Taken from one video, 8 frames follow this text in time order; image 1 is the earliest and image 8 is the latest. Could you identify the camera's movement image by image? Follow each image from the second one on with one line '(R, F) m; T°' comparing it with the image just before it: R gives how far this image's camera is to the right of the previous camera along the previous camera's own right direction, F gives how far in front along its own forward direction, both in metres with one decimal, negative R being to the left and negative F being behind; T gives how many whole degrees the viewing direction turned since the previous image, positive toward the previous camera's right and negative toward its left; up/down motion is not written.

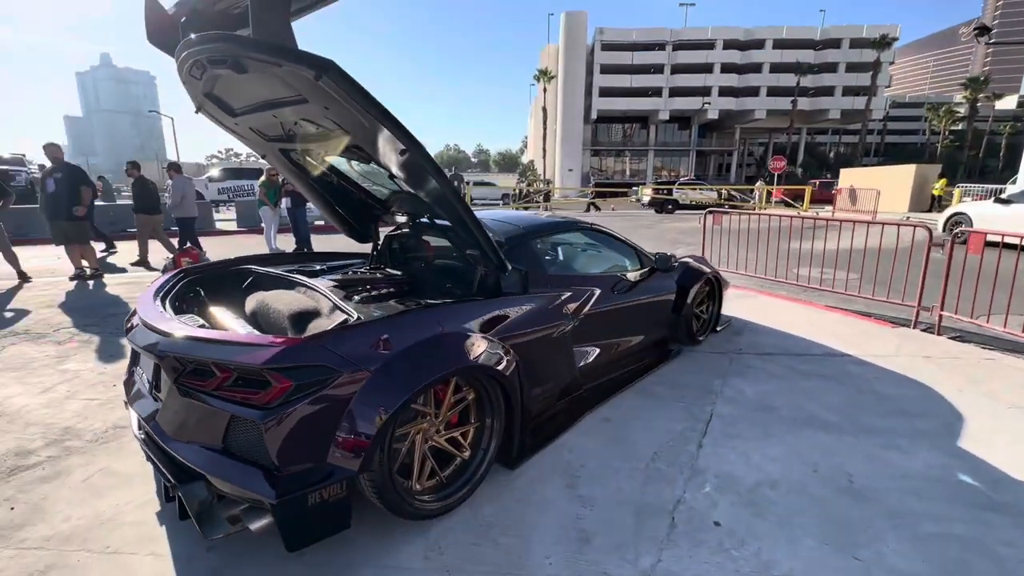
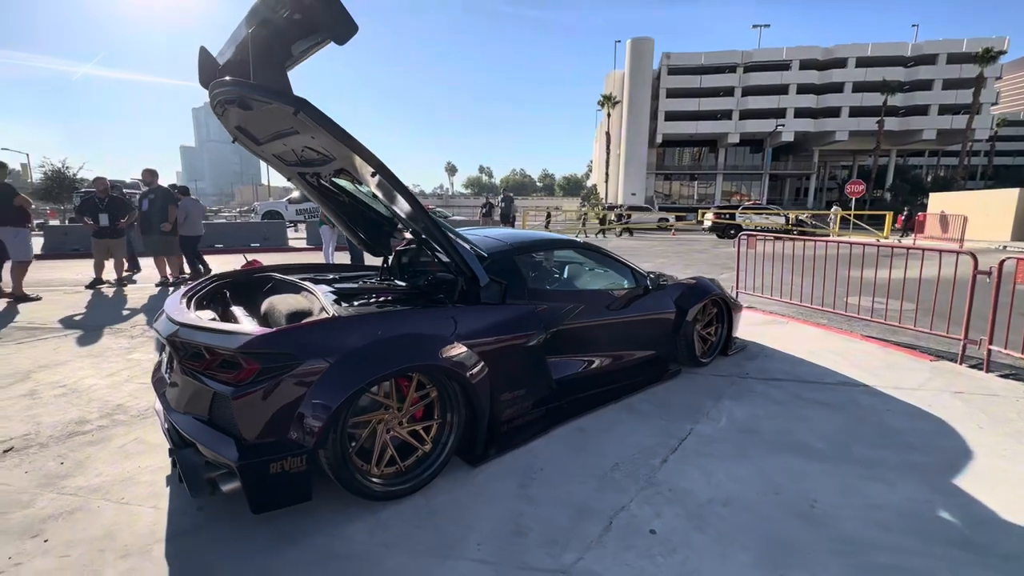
(+0.5, -0.2) m; -8°
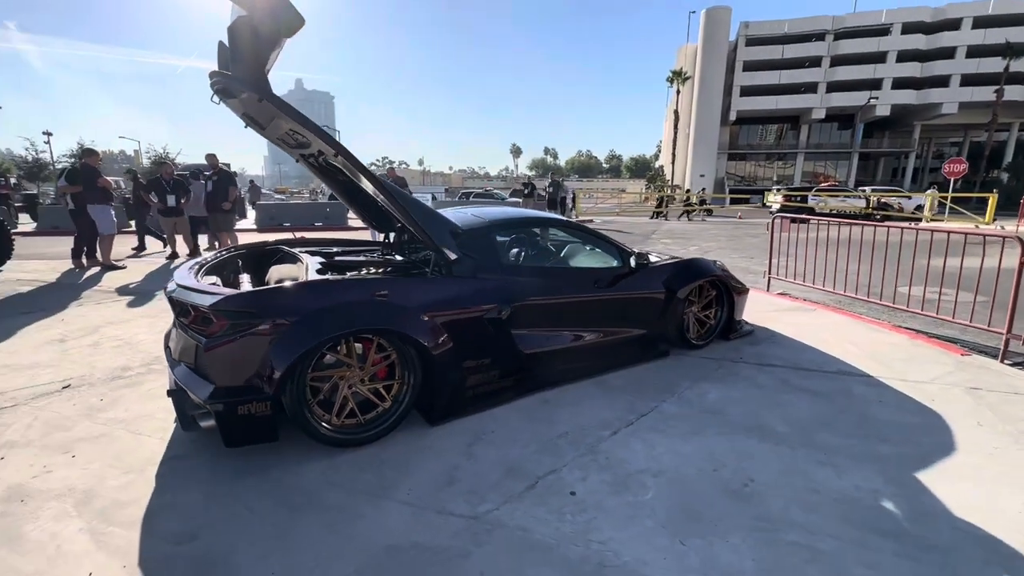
(+0.6, -0.1) m; -8°
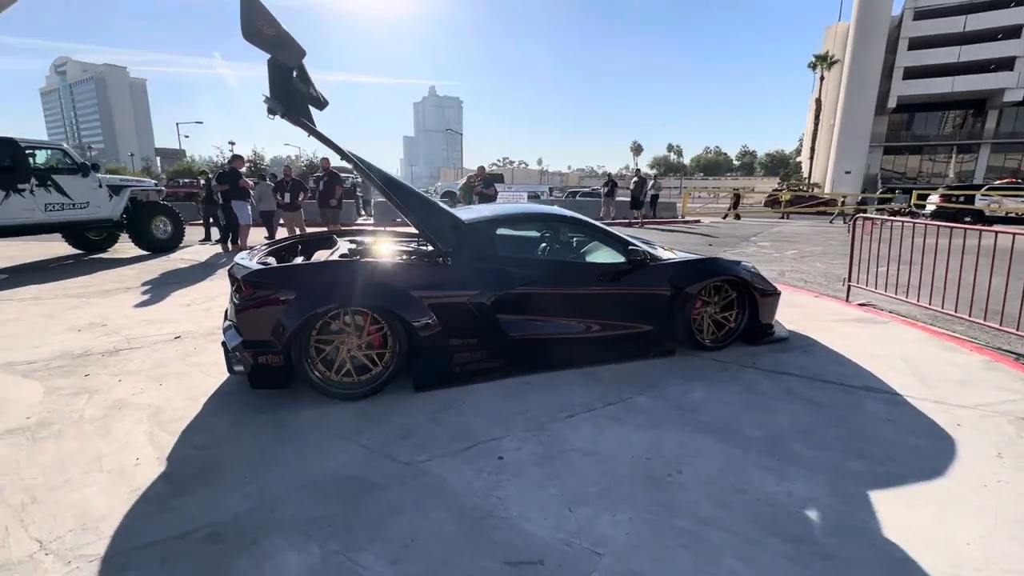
(+0.9, -0.2) m; -14°
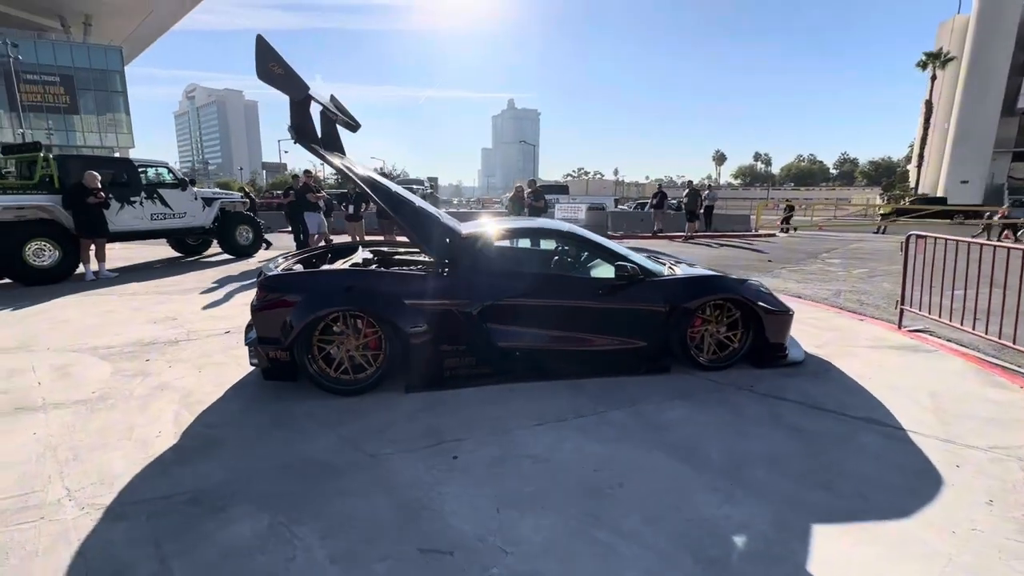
(+0.7, -0.1) m; -9°
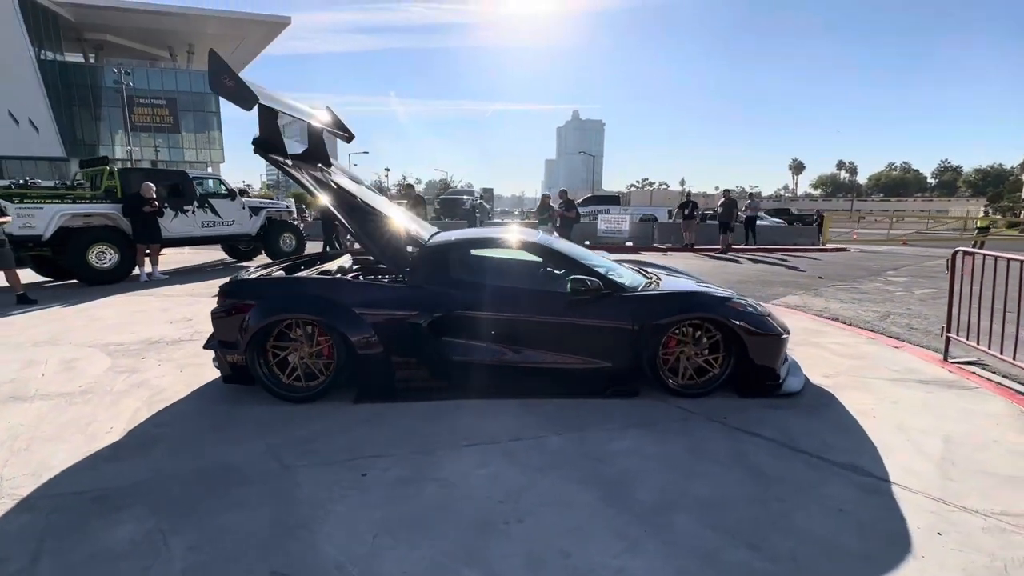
(+0.8, +0.2) m; -7°
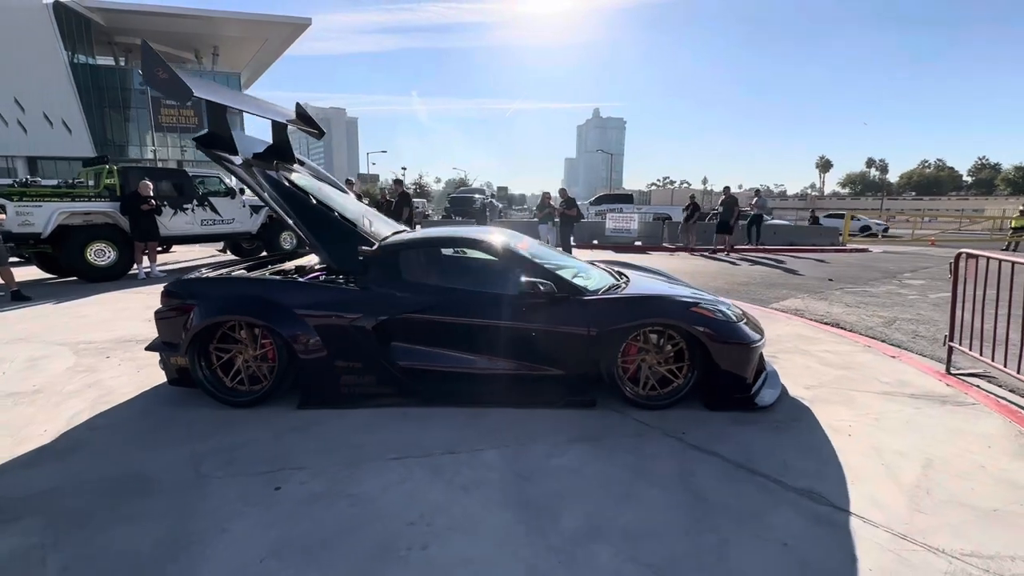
(+0.5, +0.2) m; -2°
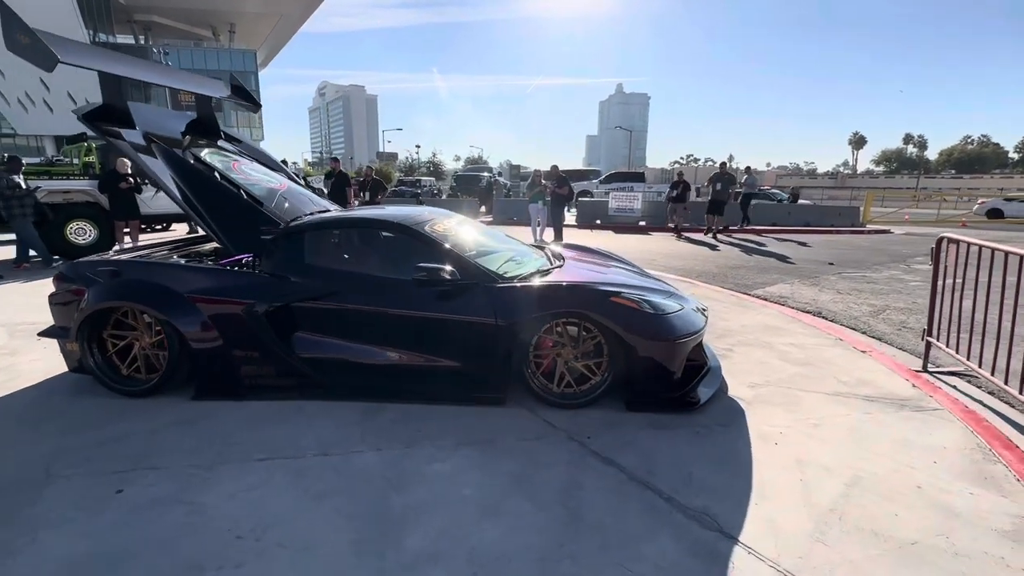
(+0.8, +0.3) m; -2°
